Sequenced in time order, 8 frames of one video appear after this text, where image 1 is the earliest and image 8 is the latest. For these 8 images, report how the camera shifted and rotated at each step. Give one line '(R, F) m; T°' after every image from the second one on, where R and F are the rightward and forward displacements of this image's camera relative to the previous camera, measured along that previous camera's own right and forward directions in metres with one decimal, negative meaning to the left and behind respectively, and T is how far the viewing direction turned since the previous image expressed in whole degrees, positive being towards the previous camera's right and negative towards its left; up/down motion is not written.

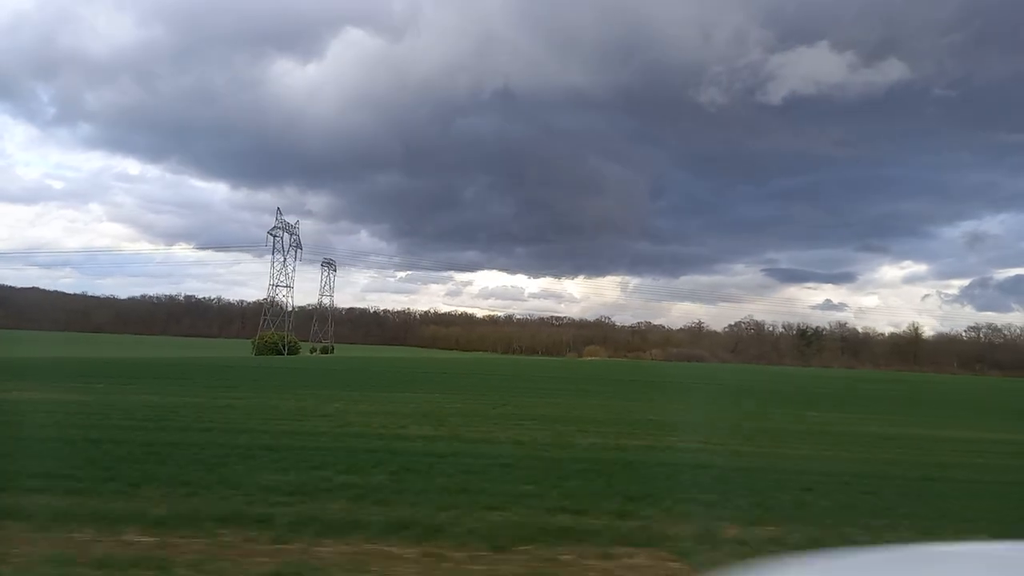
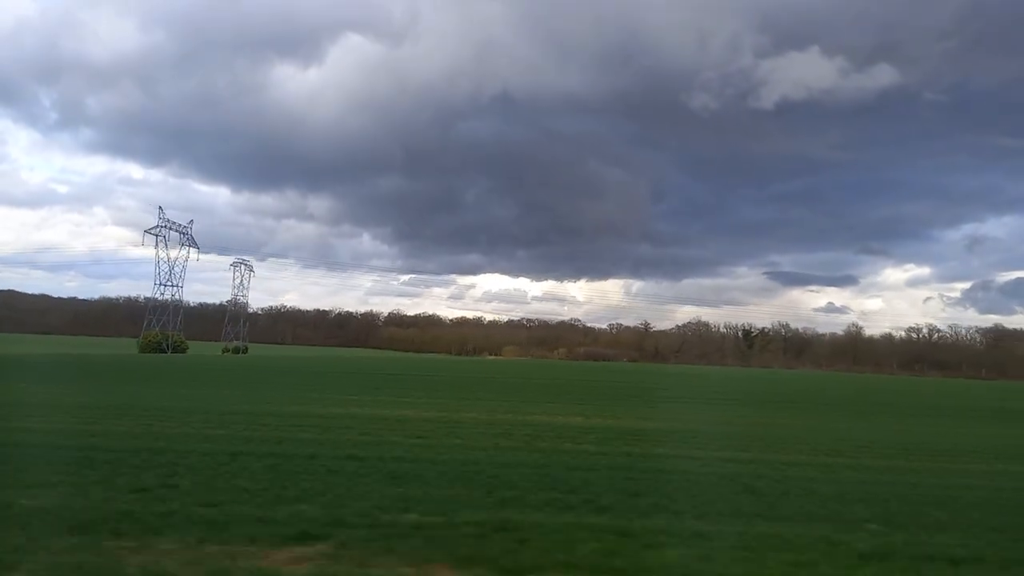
(+1.8, -0.2) m; -1°
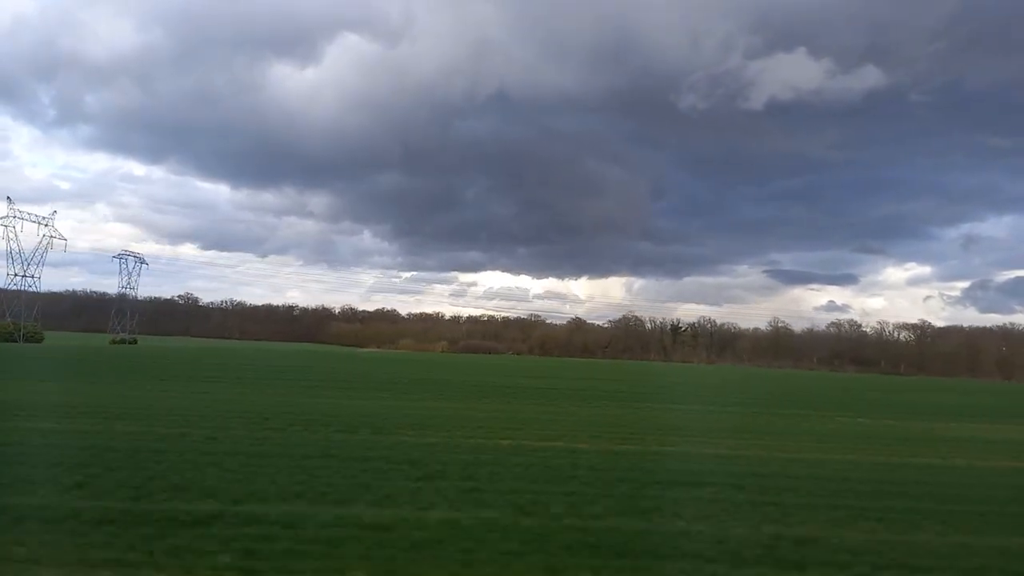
(+2.3, -0.3) m; -1°
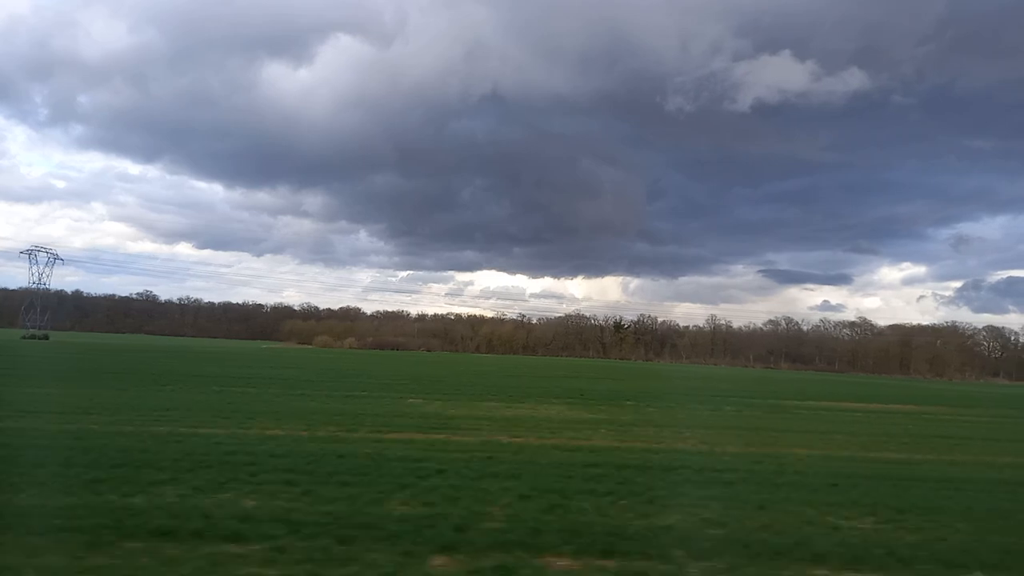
(+1.8, -0.2) m; 0°
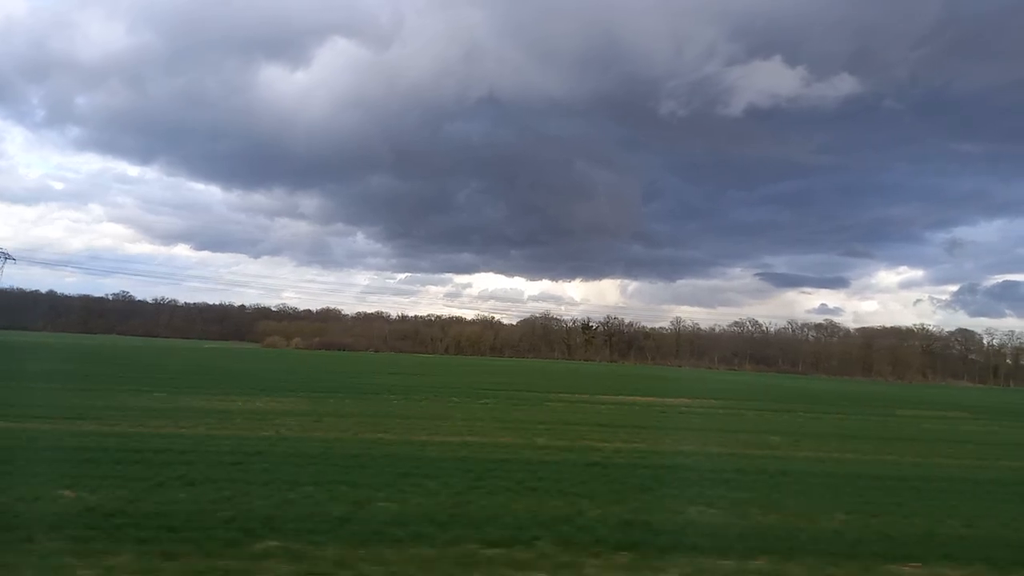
(+1.0, -0.1) m; 0°
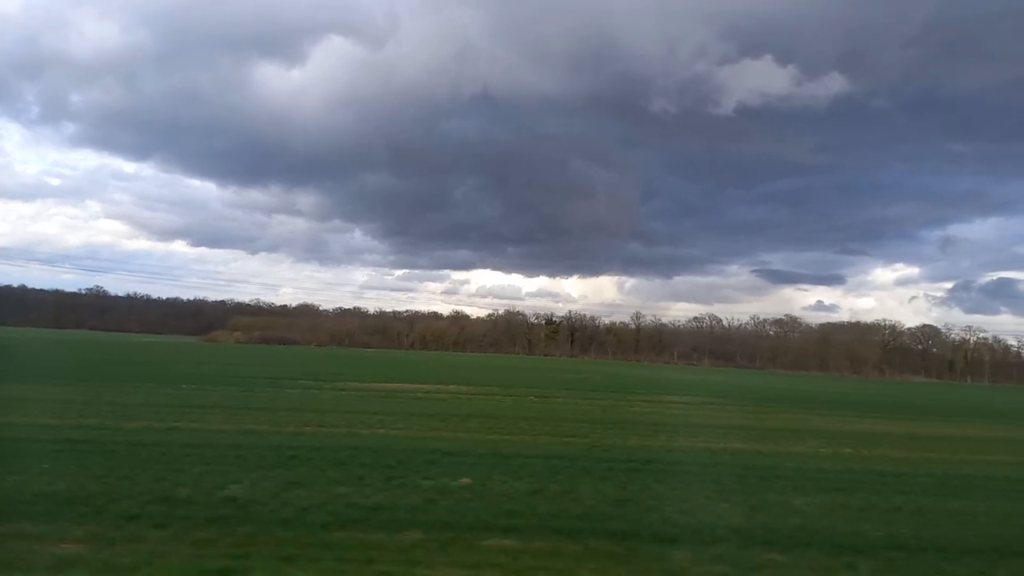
(+1.1, -0.1) m; 0°
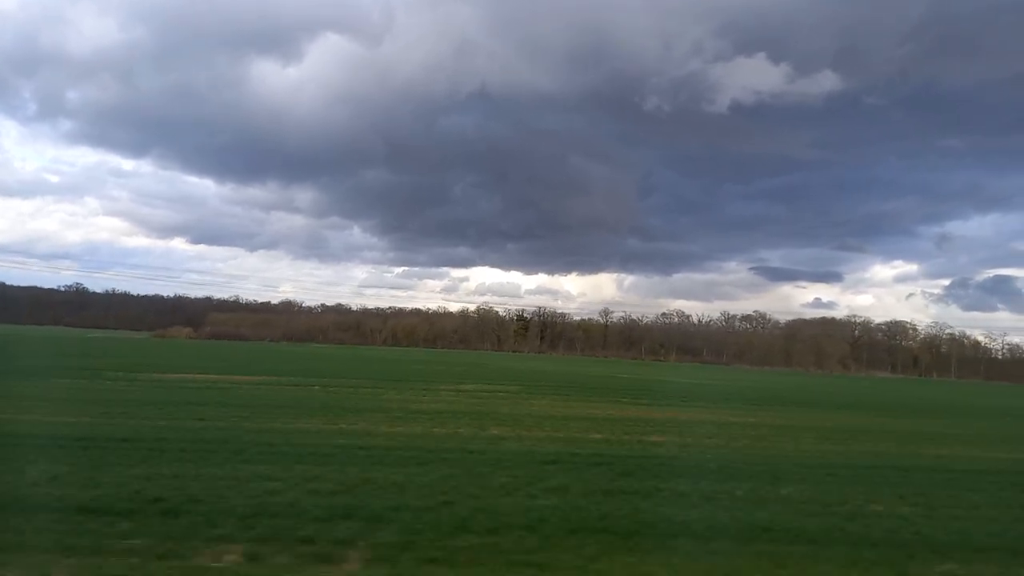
(+1.0, -0.1) m; 0°
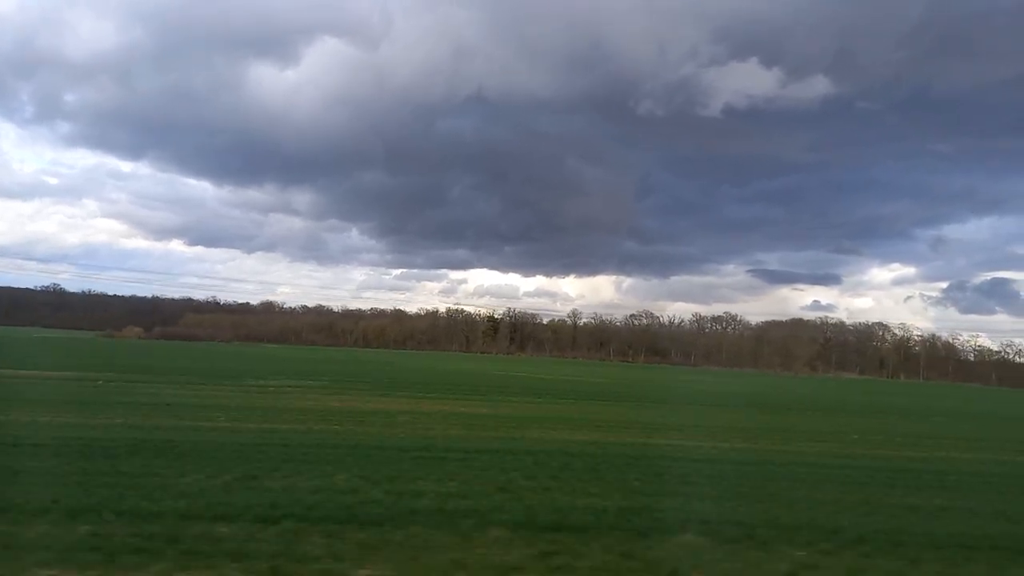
(+0.9, 0.0) m; 0°
